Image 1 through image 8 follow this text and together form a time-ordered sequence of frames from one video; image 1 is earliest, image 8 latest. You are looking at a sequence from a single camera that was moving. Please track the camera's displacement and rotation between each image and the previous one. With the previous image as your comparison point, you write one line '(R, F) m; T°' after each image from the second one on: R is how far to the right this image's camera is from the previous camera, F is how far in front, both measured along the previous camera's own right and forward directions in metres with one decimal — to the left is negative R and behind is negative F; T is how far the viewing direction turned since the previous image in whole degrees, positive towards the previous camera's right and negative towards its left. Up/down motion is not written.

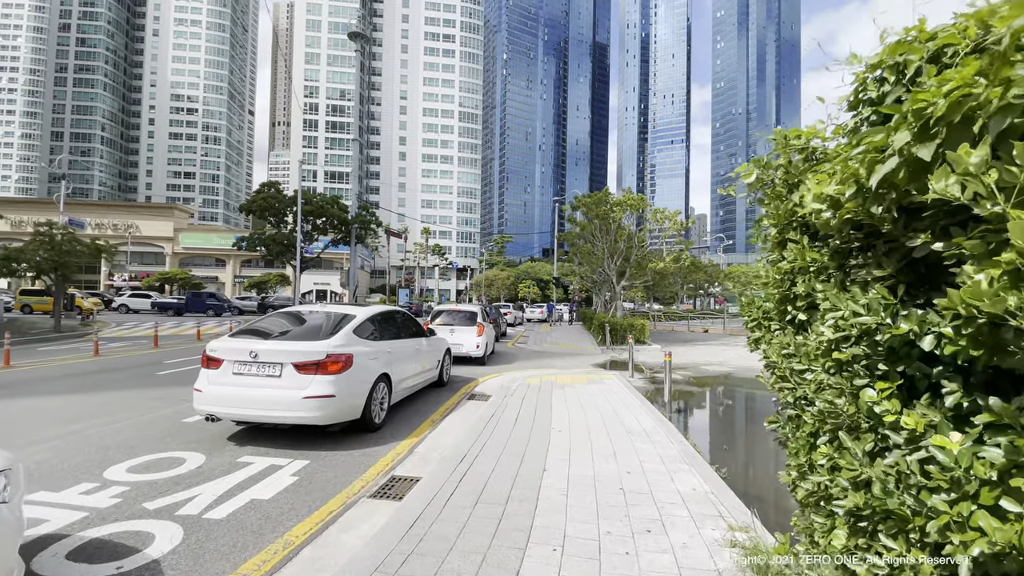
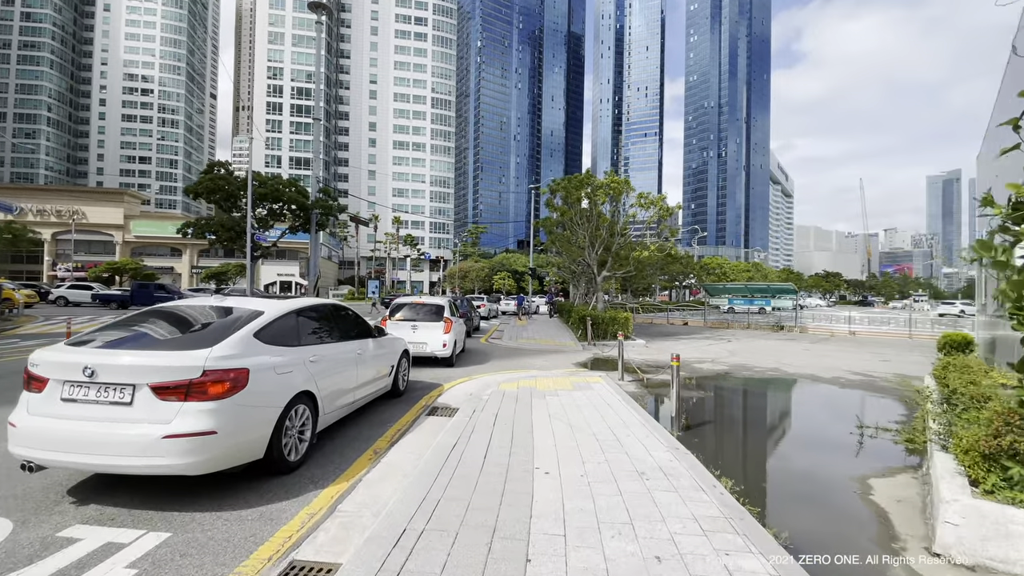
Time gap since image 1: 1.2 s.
(+0.1, +1.6) m; +3°
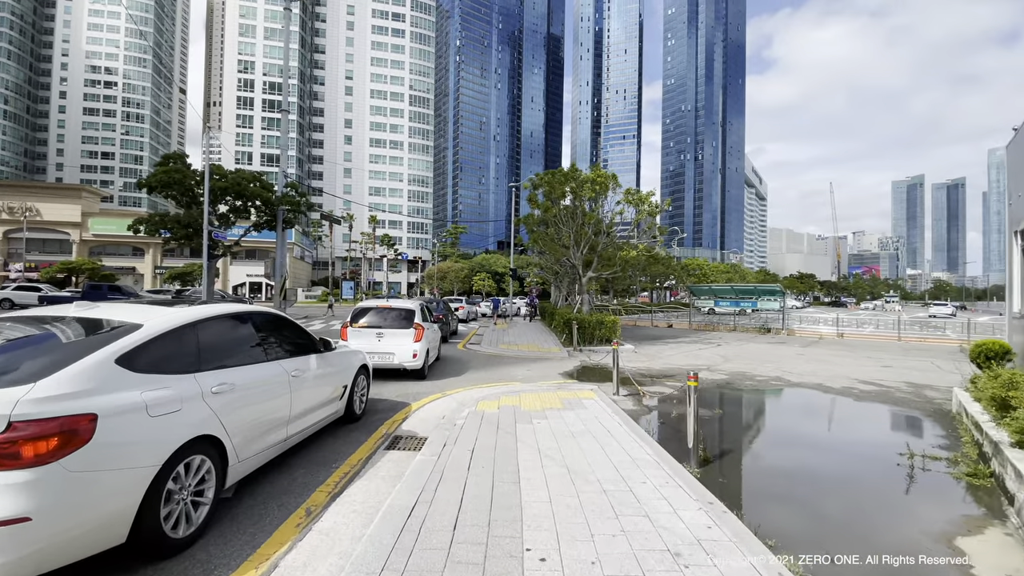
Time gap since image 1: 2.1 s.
(0.0, +1.2) m; +2°
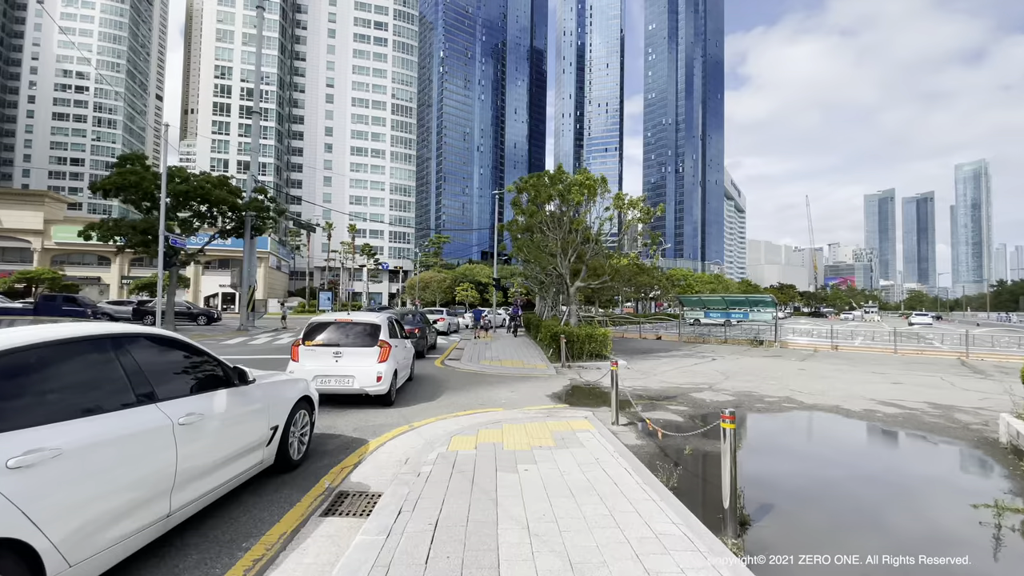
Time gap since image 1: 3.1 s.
(0.0, +1.2) m; +2°
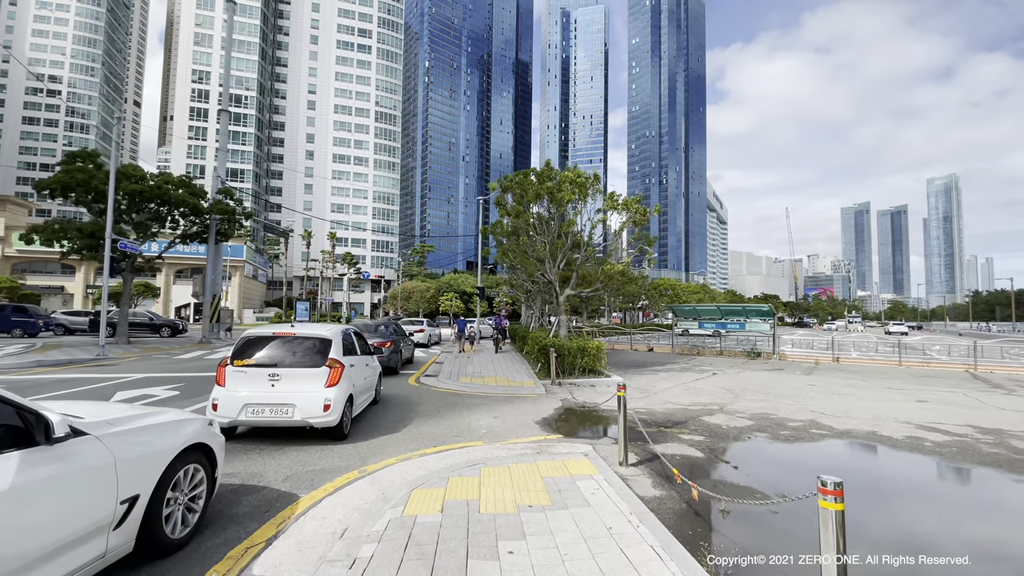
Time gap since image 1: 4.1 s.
(0.0, +1.4) m; +2°
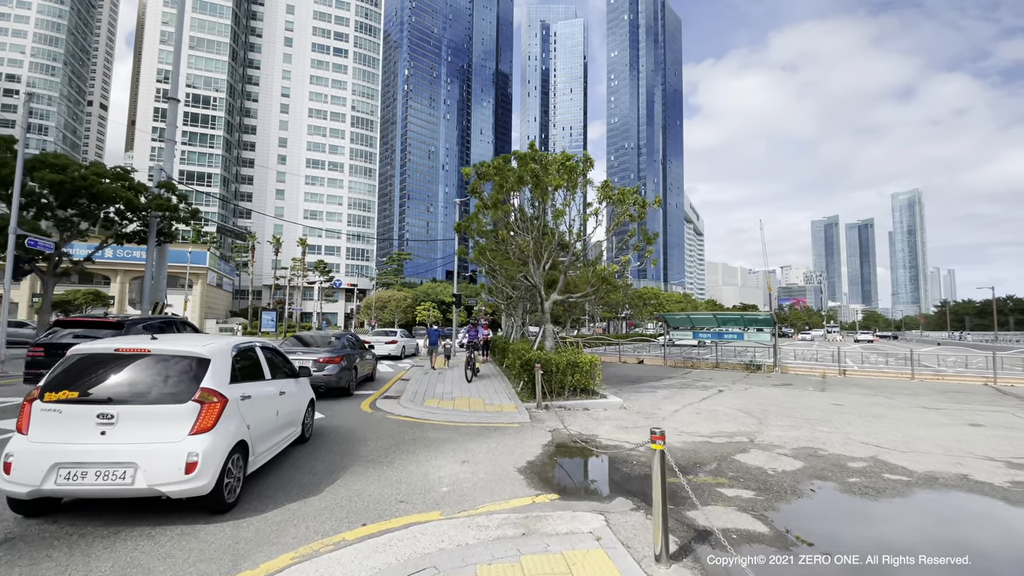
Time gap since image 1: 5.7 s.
(+0.1, +2.0) m; +2°
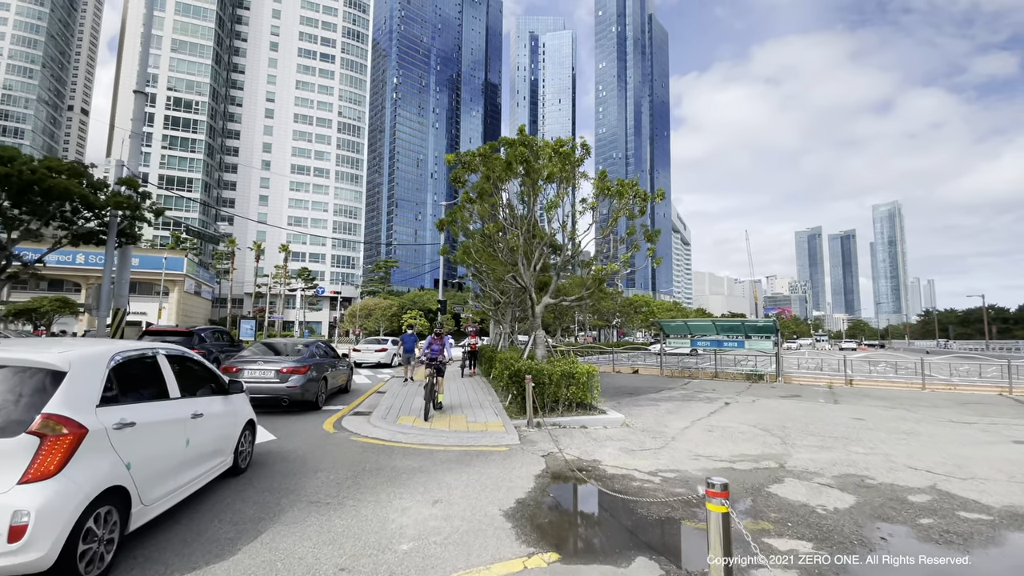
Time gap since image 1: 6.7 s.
(0.0, +1.2) m; +1°
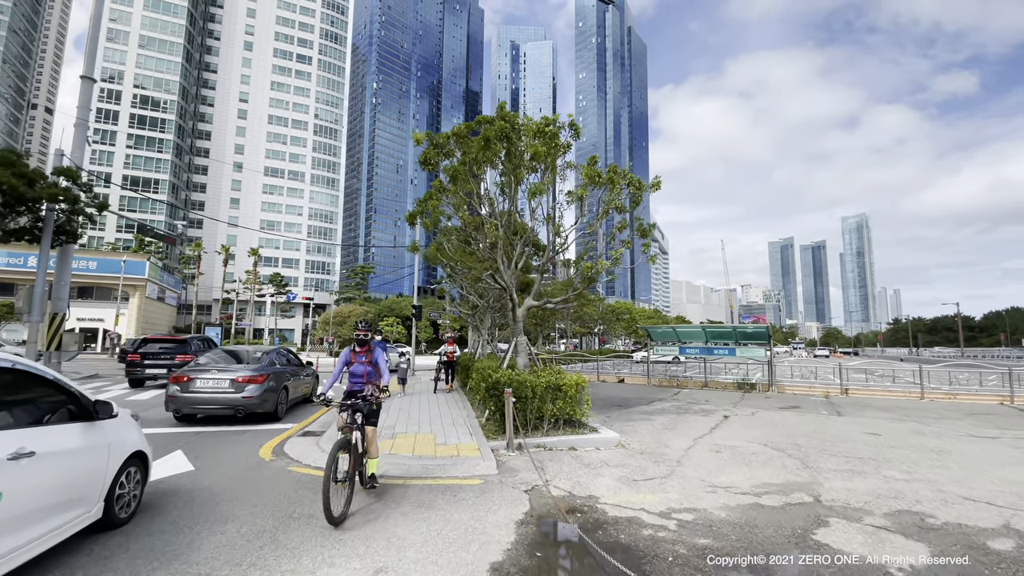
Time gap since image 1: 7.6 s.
(0.0, +1.2) m; +2°
